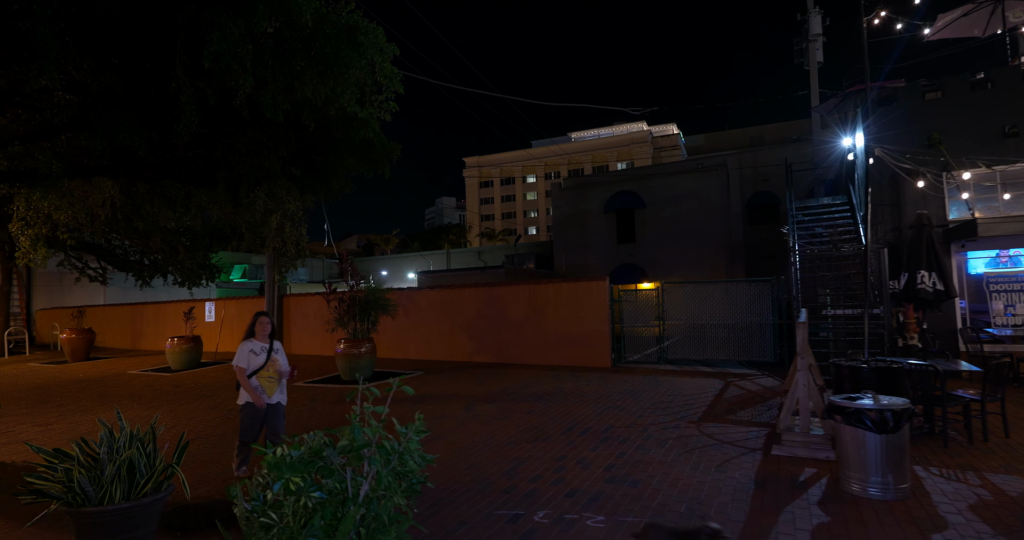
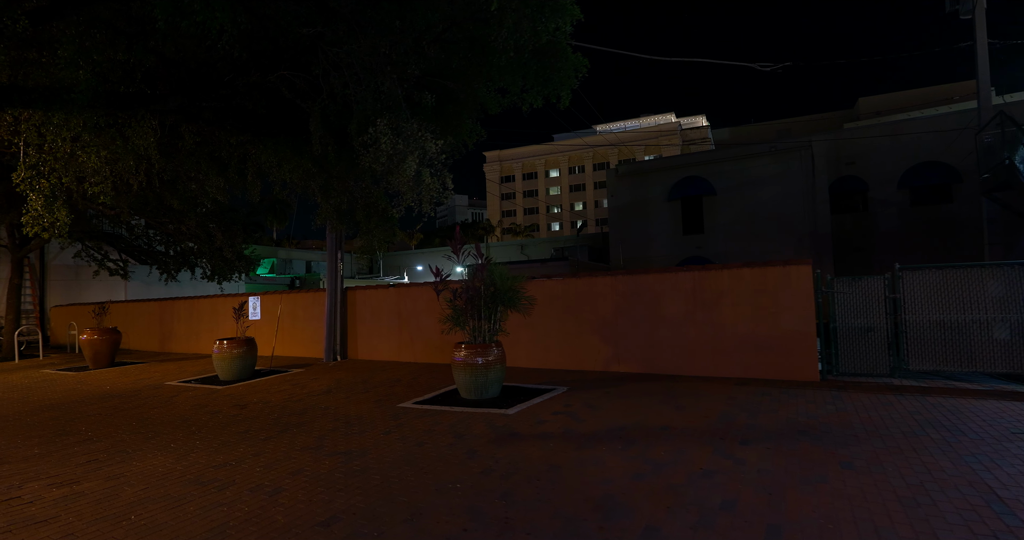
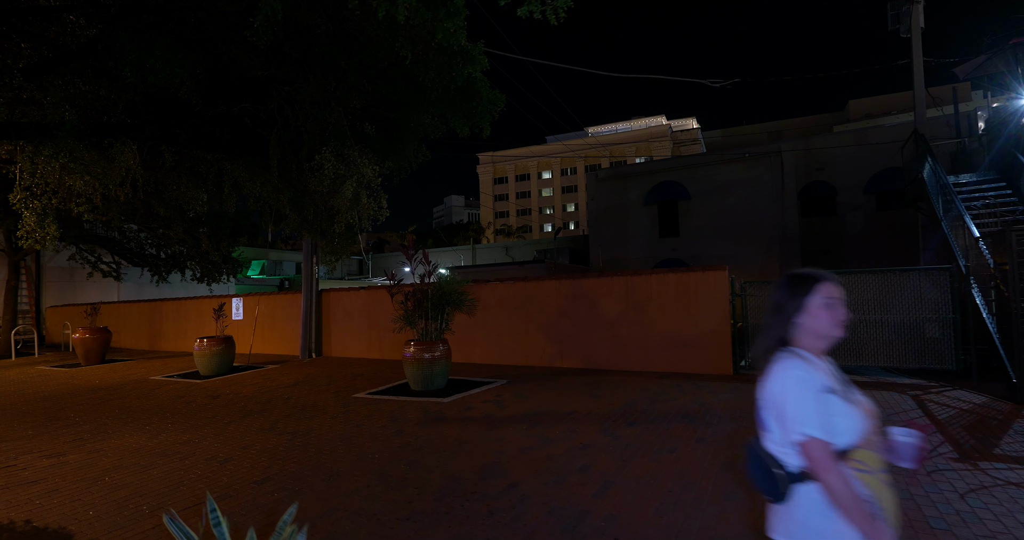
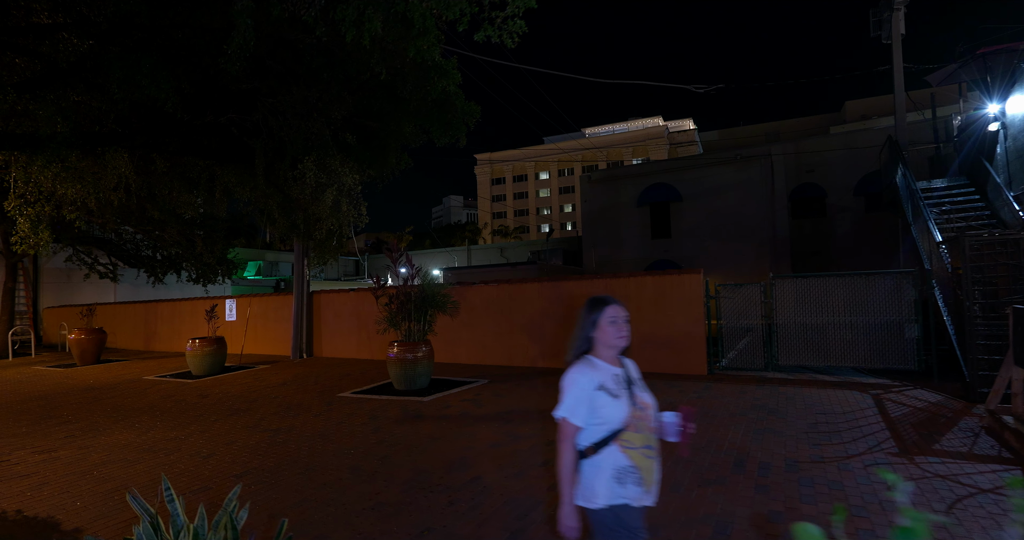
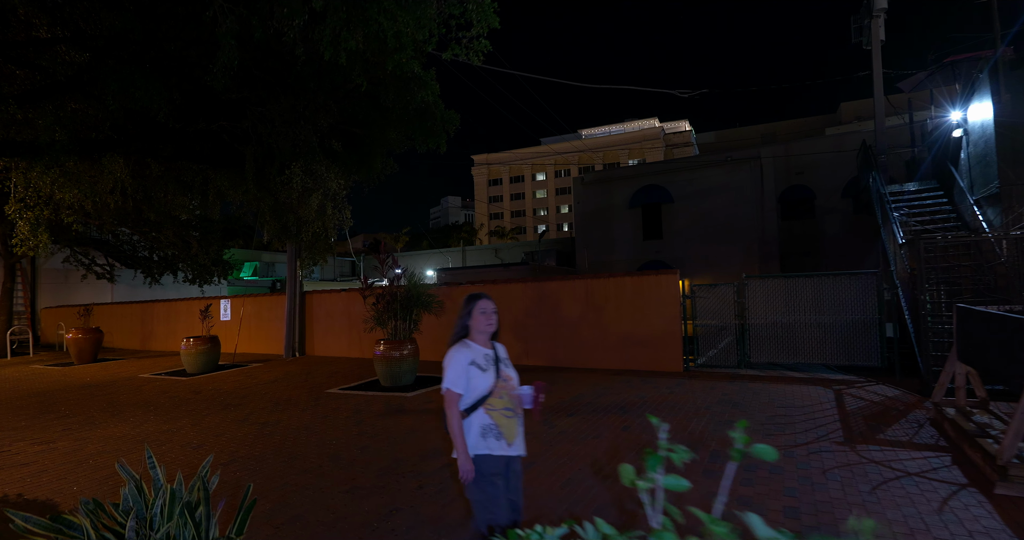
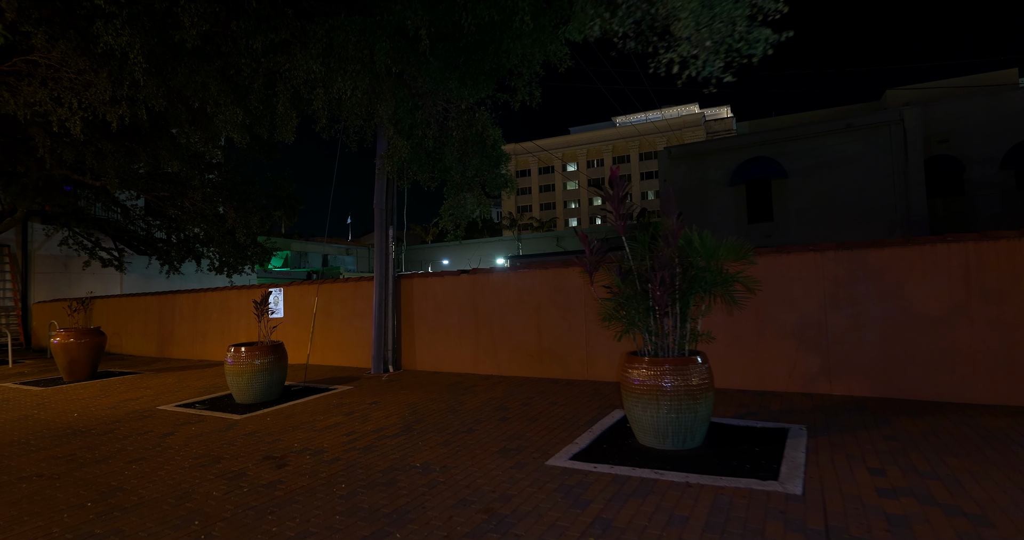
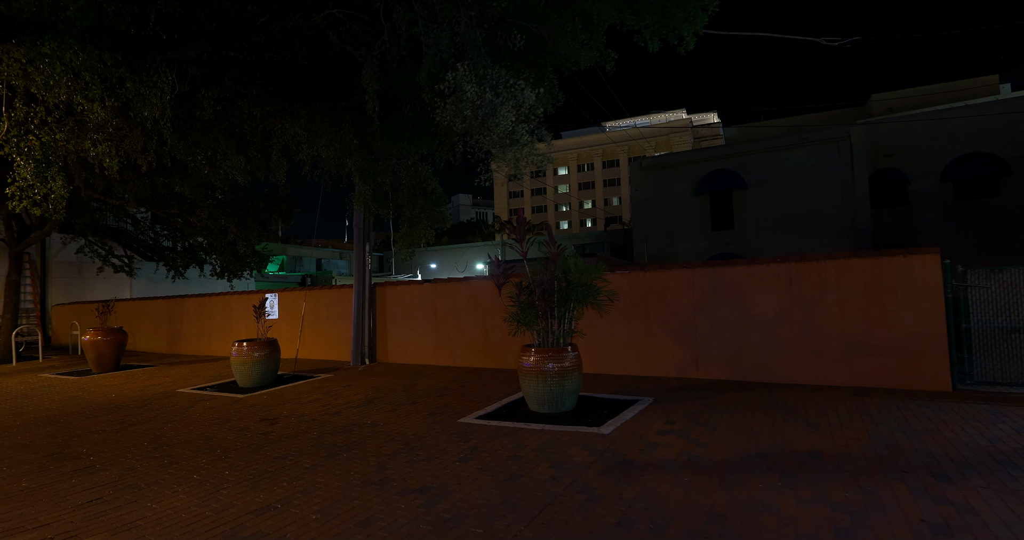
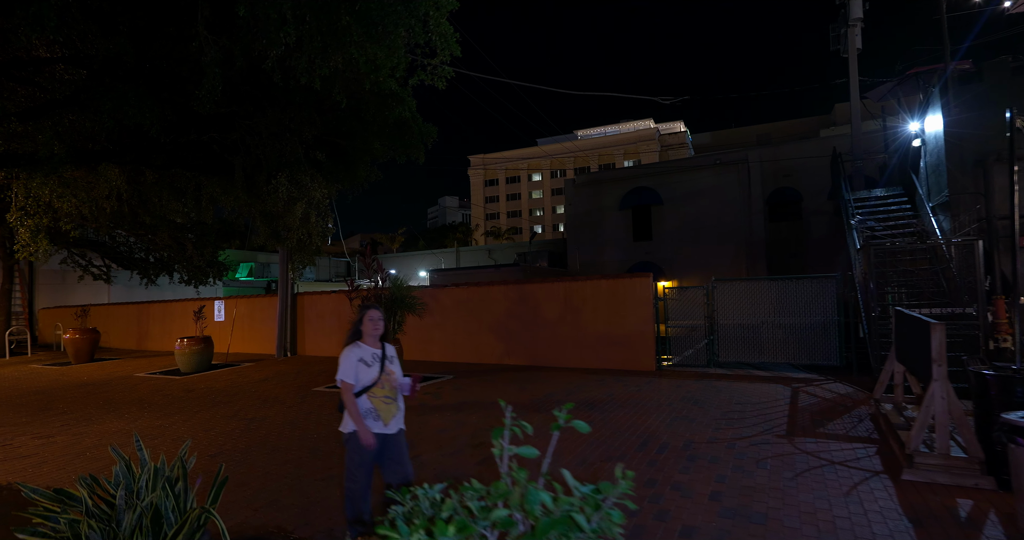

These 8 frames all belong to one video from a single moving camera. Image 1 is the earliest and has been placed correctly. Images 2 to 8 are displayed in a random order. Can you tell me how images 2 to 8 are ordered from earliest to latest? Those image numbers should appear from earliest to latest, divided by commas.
8, 5, 4, 3, 2, 7, 6
